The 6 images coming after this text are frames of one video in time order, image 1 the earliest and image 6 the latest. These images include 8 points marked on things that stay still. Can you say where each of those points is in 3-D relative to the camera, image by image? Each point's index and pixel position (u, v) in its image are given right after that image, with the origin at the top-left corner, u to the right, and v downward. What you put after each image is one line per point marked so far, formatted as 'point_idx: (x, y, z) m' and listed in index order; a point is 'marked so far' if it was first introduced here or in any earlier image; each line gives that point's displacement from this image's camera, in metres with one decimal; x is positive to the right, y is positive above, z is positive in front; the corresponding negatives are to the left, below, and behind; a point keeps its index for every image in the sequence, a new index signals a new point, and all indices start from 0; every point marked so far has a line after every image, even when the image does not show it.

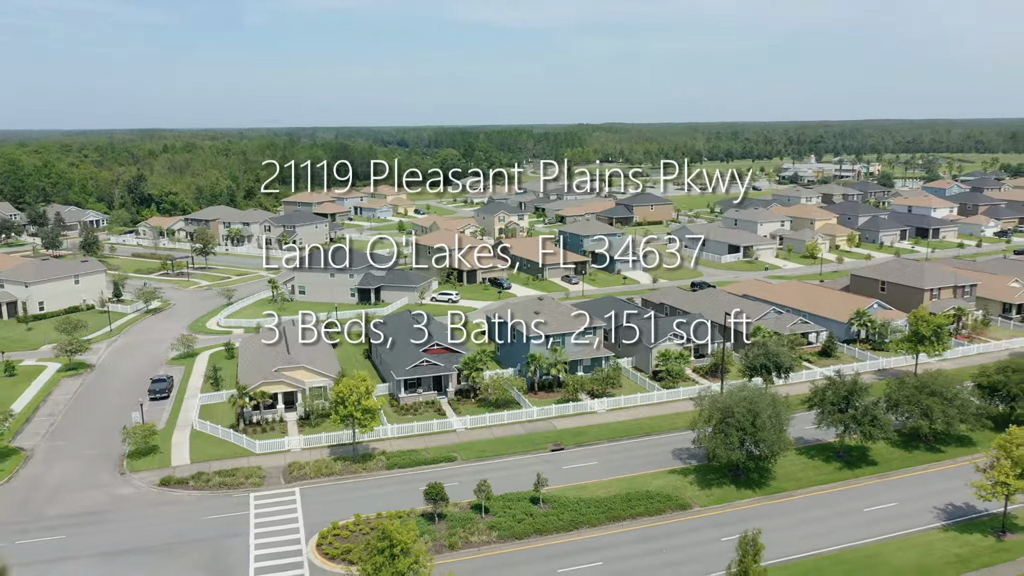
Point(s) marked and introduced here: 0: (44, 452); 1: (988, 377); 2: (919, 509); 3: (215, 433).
0: (-9.8, -3.4, +17.5) m
1: (+10.0, -1.9, +17.6) m
2: (+7.0, -3.8, +14.2) m
3: (-6.4, -3.2, +18.2) m
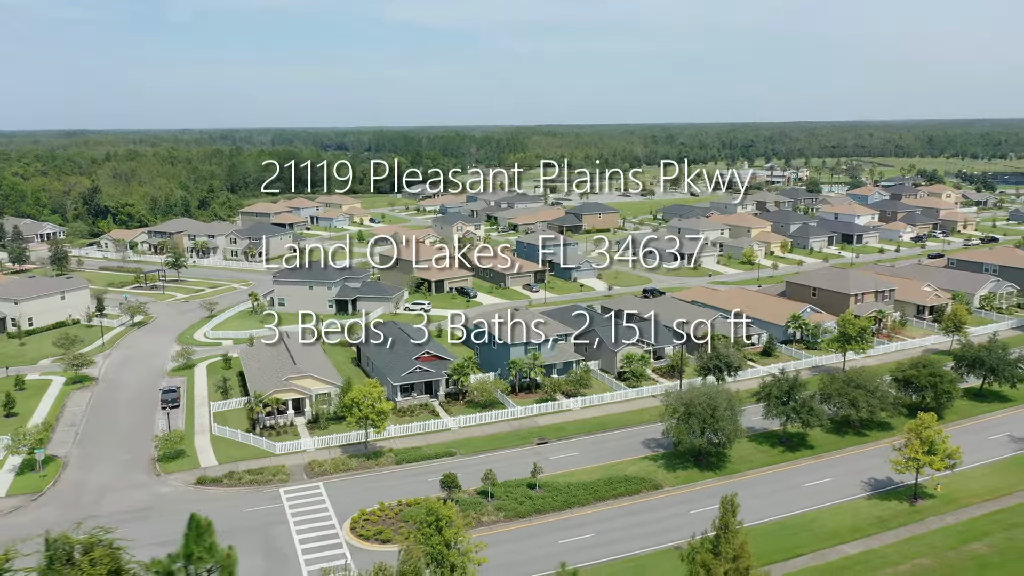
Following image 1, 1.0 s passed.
0: (-10.0, -3.9, +19.3) m
1: (+9.8, -2.1, +20.8) m
2: (+7.0, -4.0, +17.2) m
3: (-6.7, -3.6, +20.2) m
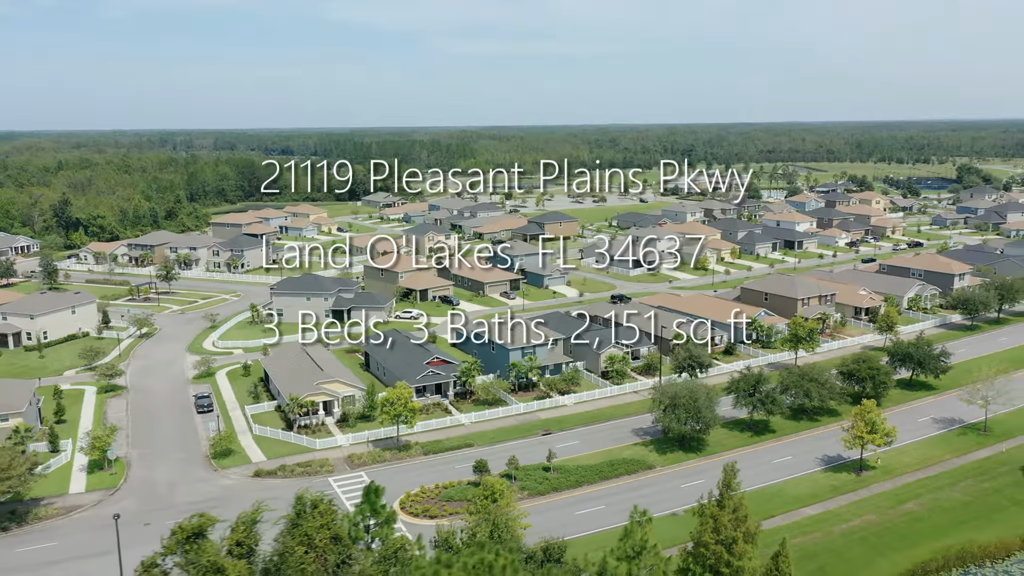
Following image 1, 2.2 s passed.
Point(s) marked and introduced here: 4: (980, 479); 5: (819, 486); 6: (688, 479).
0: (-9.7, -4.4, +21.7) m
1: (+9.9, -2.3, +24.6) m
2: (+7.4, -4.3, +20.9) m
3: (-6.5, -4.1, +22.9) m
4: (+11.0, -4.5, +19.4) m
5: (+7.1, -4.5, +19.2) m
6: (+4.1, -4.6, +19.7) m
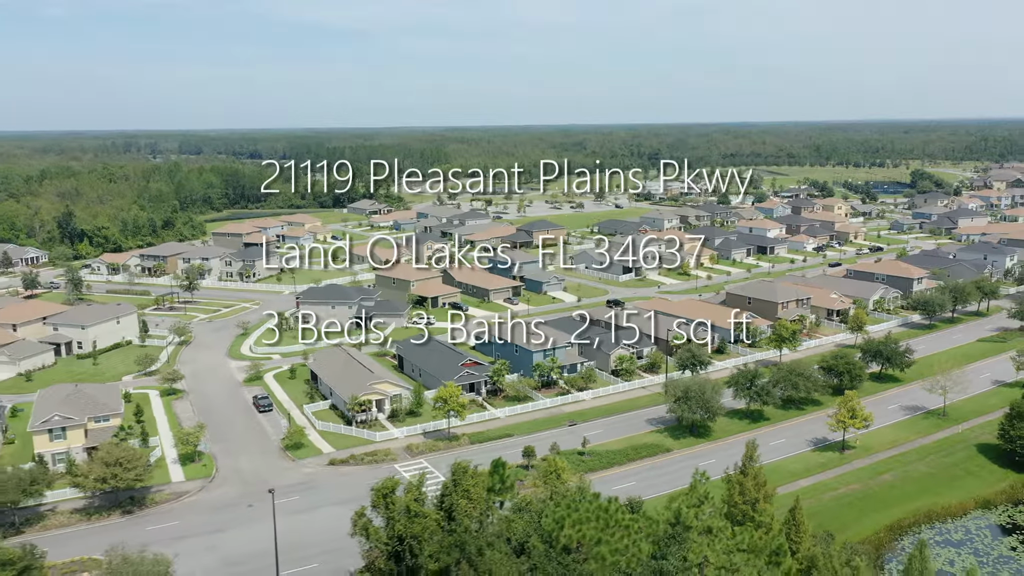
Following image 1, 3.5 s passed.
0: (-8.6, -4.9, +24.7) m
1: (+10.8, -2.5, +28.5) m
2: (+8.5, -4.6, +24.7) m
3: (-5.5, -4.5, +26.1) m
4: (+12.1, -4.7, +23.5) m
5: (+8.3, -4.8, +23.1) m
6: (+5.3, -4.8, +23.4) m
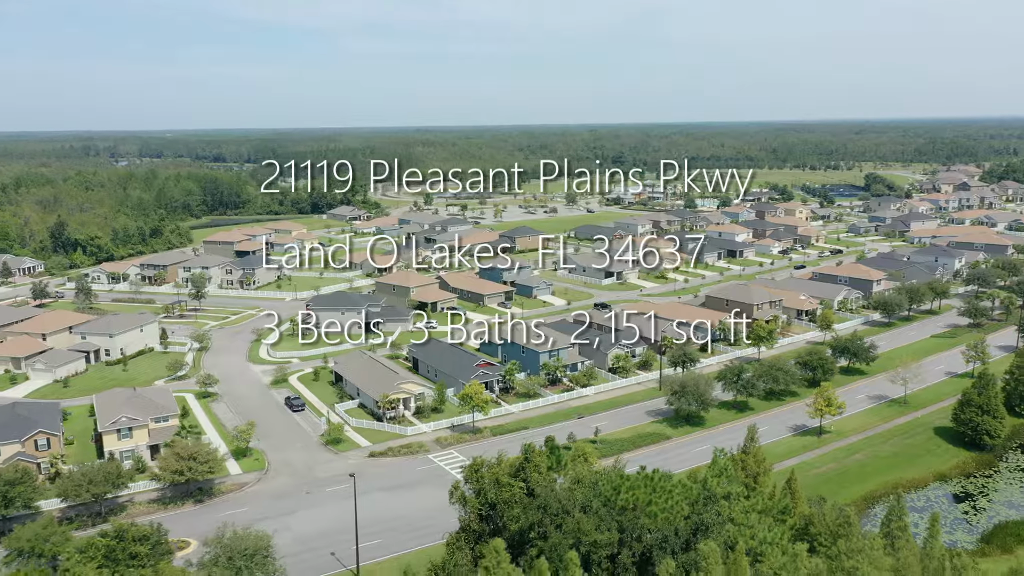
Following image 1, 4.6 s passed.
0: (-8.0, -5.2, +27.4) m
1: (+11.2, -2.7, +32.1) m
2: (+9.1, -4.7, +28.2) m
3: (-4.9, -4.8, +28.9) m
4: (+12.8, -4.8, +27.1) m
5: (+9.0, -5.0, +26.5) m
6: (+6.0, -5.1, +26.7) m
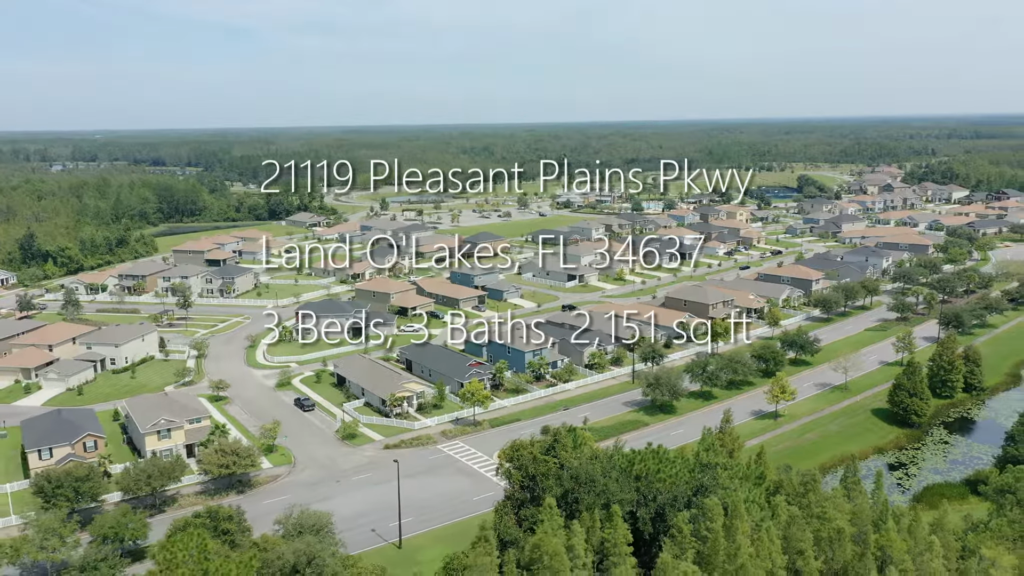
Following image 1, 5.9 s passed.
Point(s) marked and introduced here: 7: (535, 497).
0: (-8.1, -5.6, +30.2) m
1: (+10.7, -2.8, +36.4) m
2: (+9.0, -4.9, +32.3) m
3: (-5.1, -5.2, +32.0) m
4: (+12.7, -4.9, +31.5) m
5: (+8.9, -5.1, +30.6) m
6: (+5.9, -5.2, +30.6) m
7: (+0.5, -4.7, +18.6) m
